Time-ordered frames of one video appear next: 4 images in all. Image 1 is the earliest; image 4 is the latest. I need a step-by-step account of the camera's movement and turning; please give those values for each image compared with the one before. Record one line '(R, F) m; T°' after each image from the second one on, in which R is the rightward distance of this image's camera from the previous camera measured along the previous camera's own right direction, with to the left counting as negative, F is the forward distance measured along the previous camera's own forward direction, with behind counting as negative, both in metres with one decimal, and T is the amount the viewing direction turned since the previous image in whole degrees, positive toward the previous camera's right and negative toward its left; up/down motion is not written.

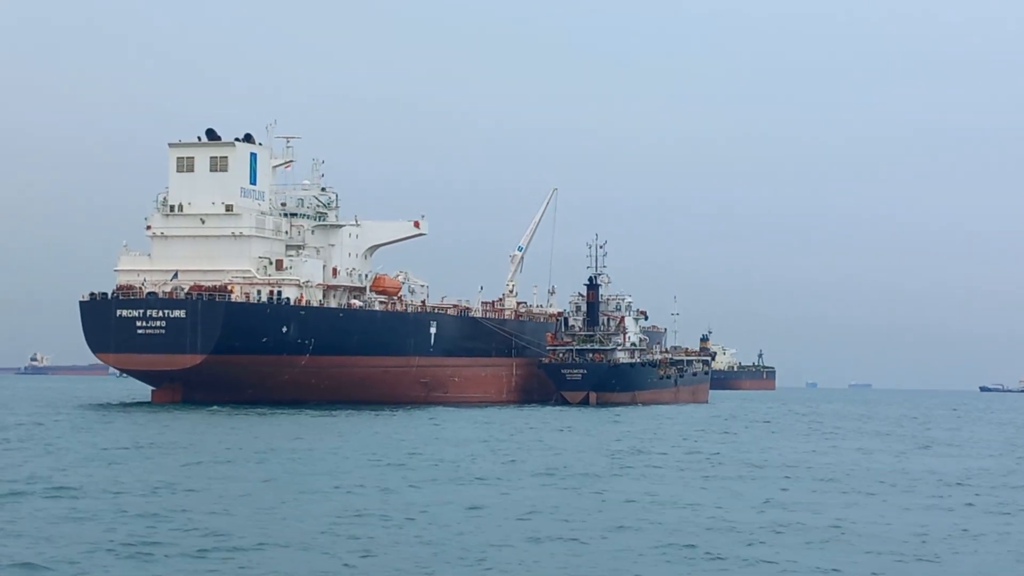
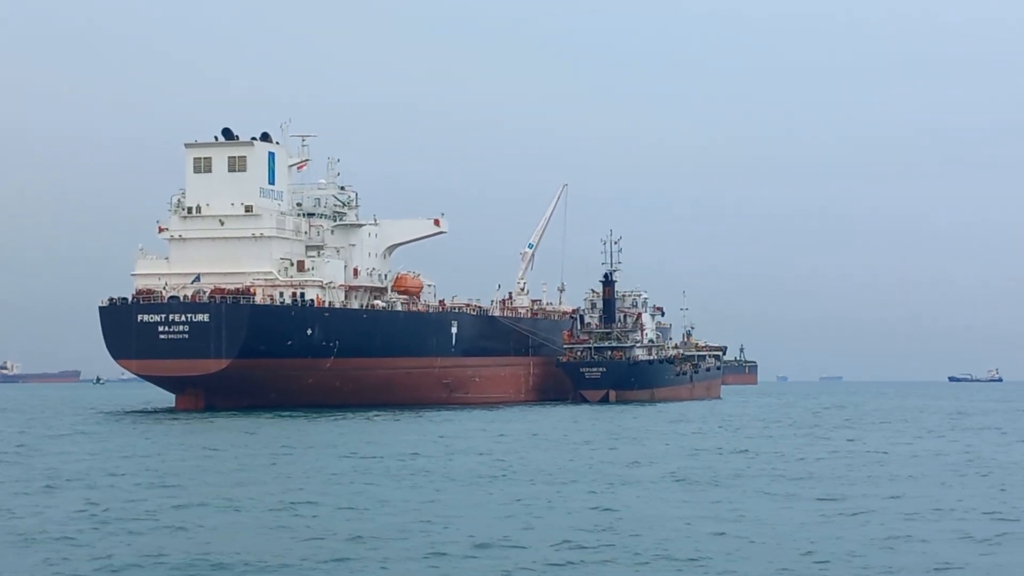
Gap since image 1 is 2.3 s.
(-1.3, +0.8) m; +1°
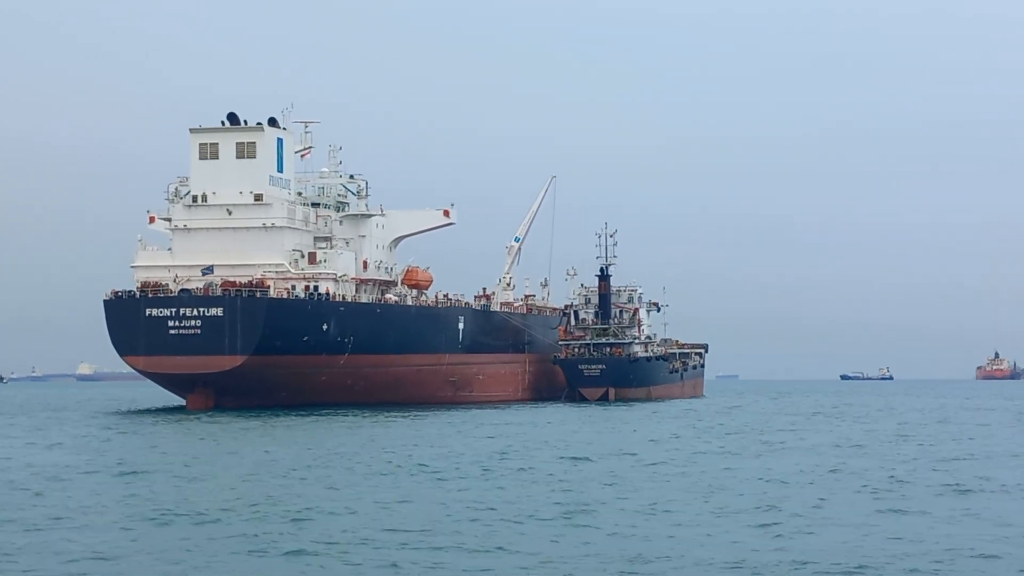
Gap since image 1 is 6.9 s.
(-2.8, +1.7) m; +3°
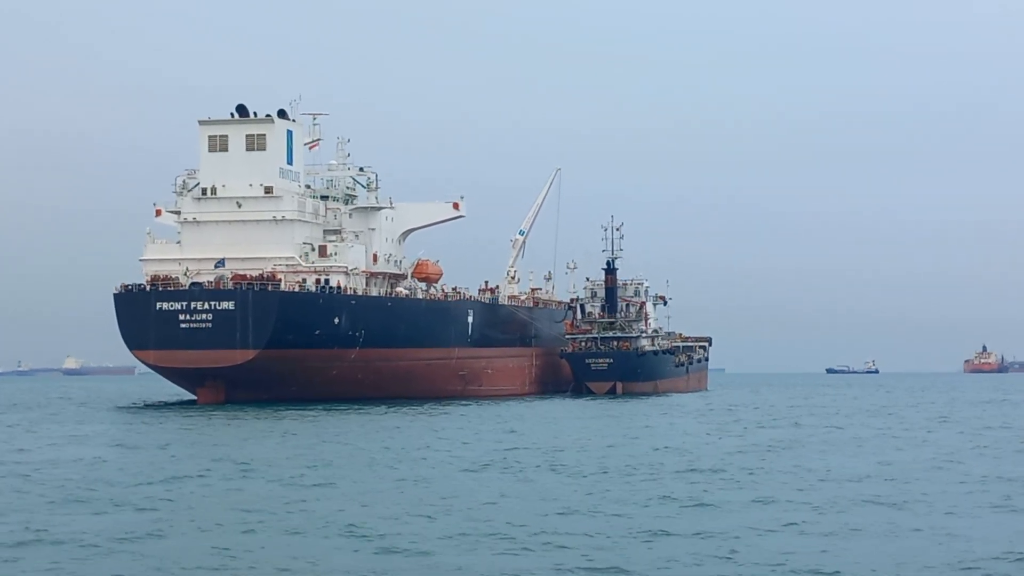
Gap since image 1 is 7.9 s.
(-0.6, +0.3) m; 0°
